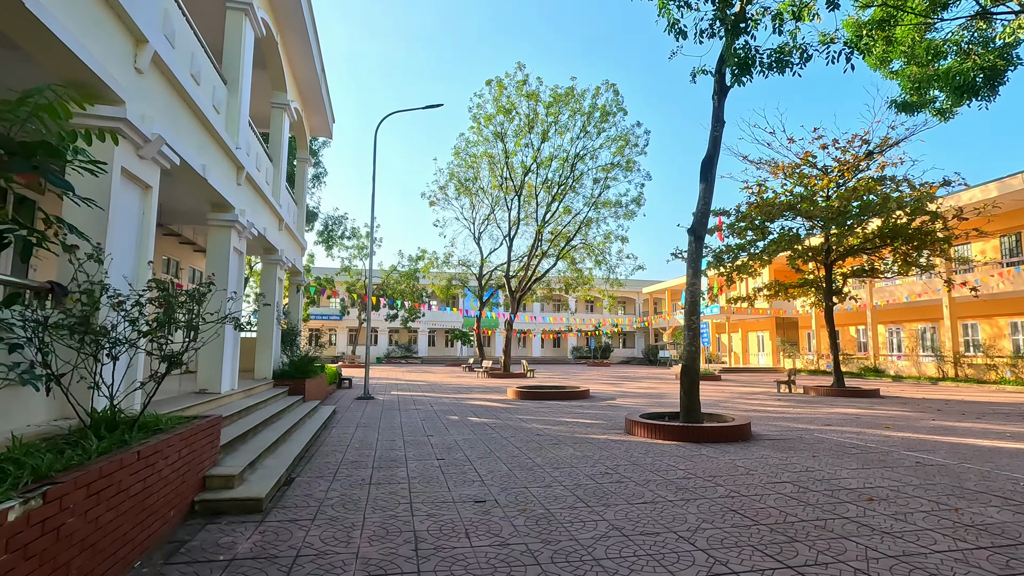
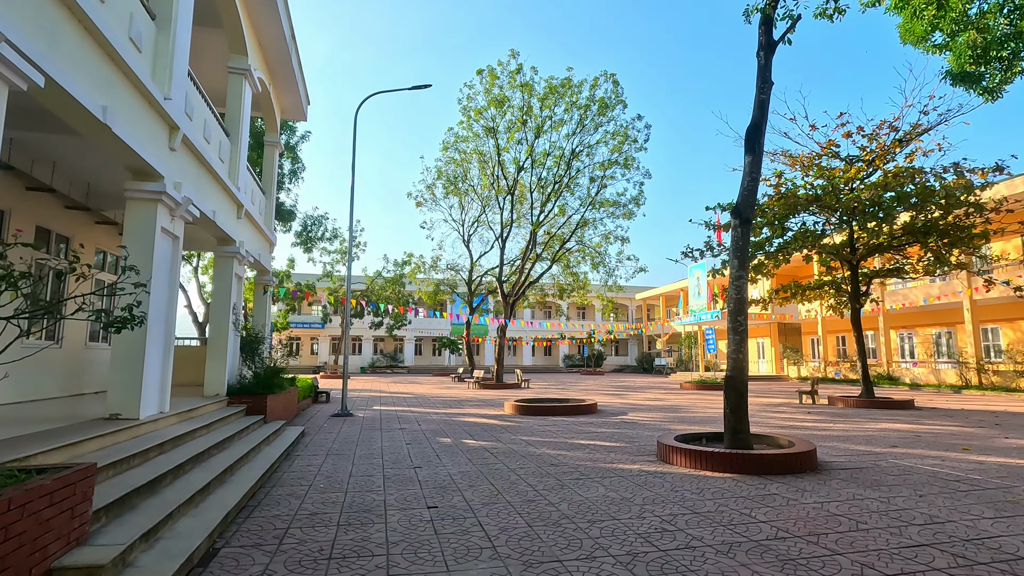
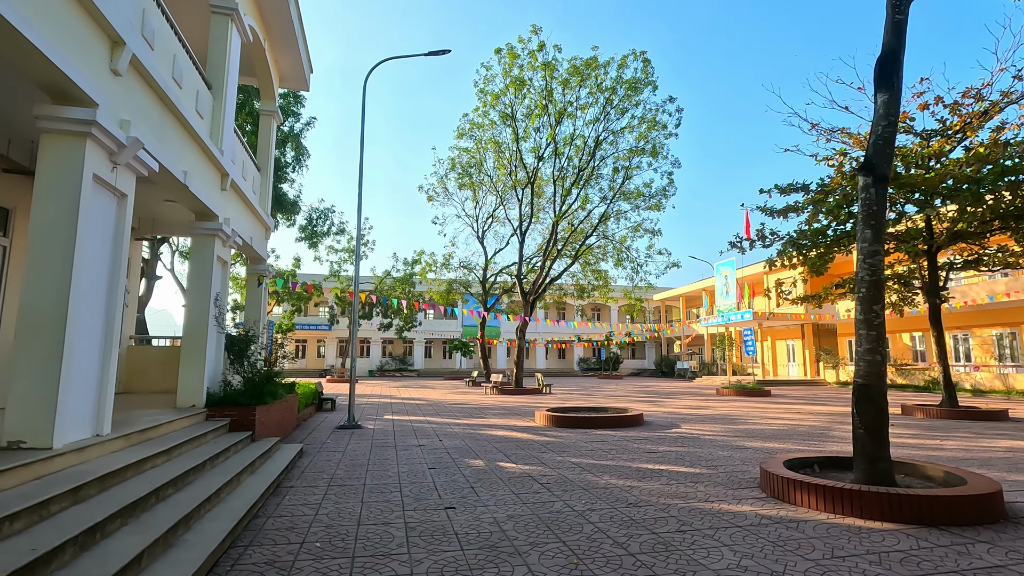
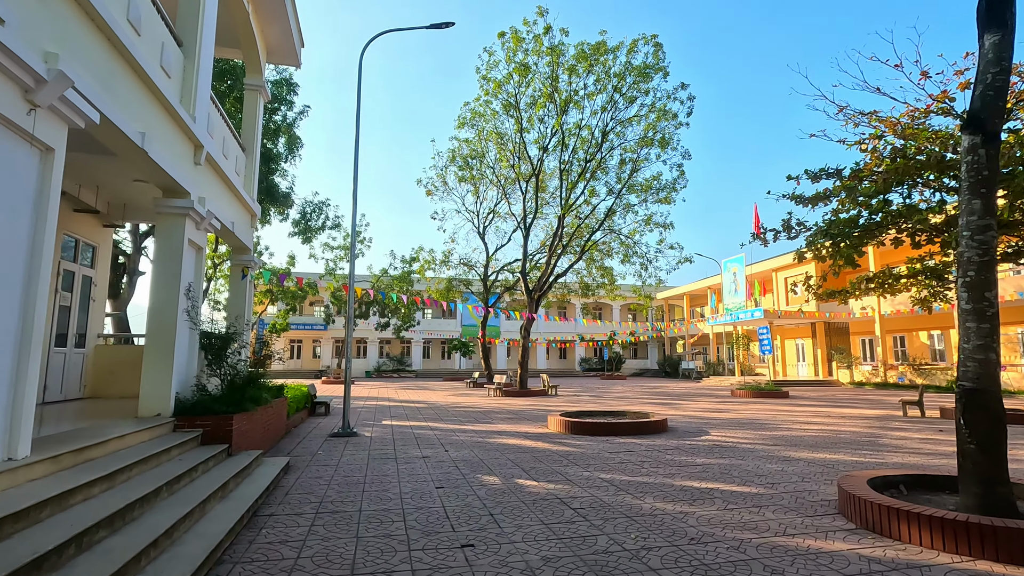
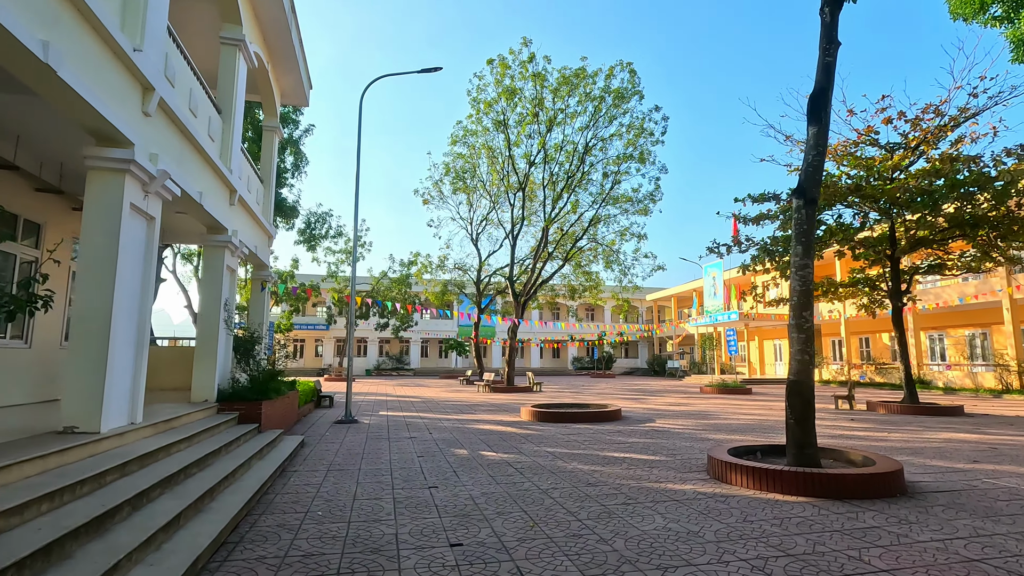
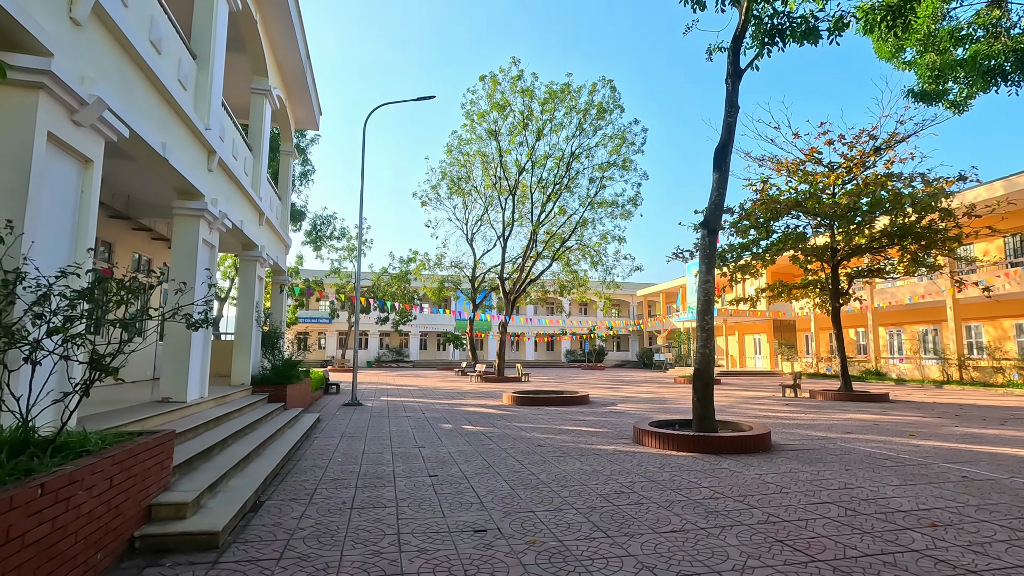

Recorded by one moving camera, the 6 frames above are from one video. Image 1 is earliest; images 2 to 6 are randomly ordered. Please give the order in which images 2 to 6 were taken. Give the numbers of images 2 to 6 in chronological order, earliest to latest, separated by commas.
6, 2, 5, 3, 4
